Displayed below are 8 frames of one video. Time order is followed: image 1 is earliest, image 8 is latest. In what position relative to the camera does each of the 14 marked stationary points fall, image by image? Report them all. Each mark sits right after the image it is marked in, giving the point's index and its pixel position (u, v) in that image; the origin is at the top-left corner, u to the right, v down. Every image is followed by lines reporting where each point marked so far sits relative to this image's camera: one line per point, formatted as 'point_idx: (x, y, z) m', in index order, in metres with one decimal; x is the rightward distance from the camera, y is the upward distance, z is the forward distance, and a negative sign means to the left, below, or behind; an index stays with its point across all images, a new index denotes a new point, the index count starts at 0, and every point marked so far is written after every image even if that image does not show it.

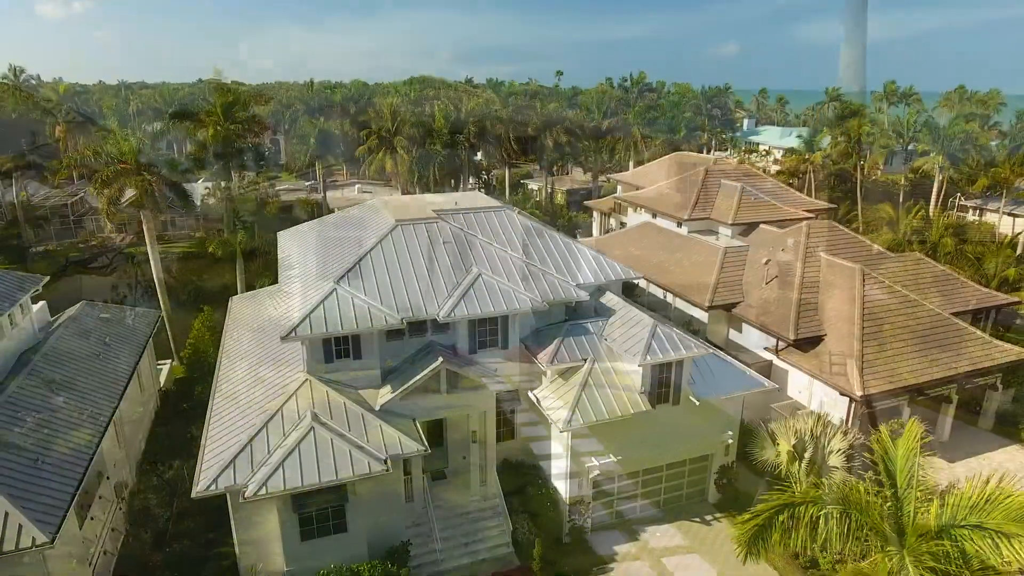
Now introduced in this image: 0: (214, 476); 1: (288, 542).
0: (-8.4, -5.3, +17.2) m
1: (-6.8, -7.7, +18.4) m
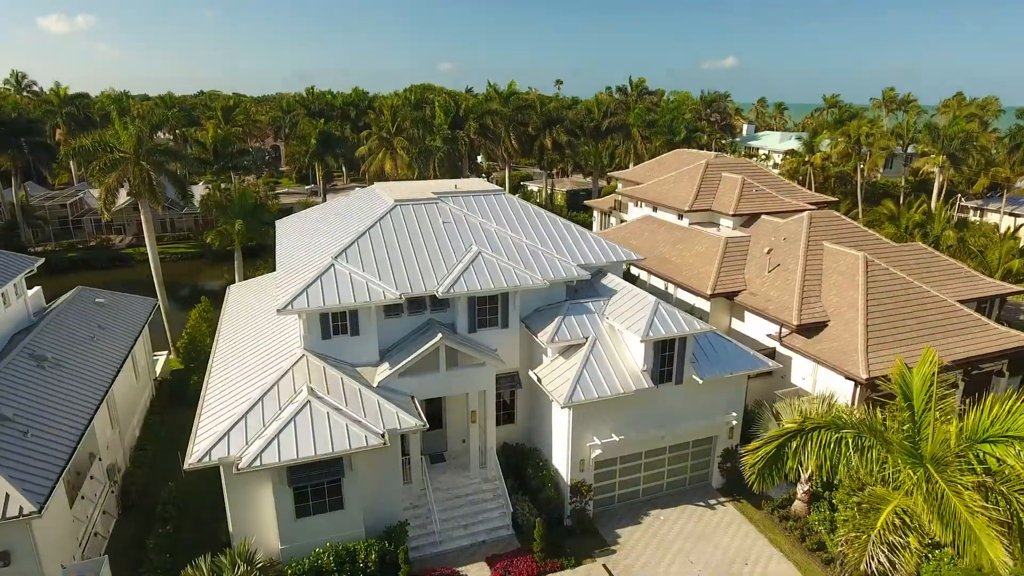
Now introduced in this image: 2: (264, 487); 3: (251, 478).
0: (-8.4, -4.4, +16.8) m
1: (-6.8, -6.8, +17.9) m
2: (-7.2, -5.8, +17.9) m
3: (-7.5, -5.5, +17.7) m
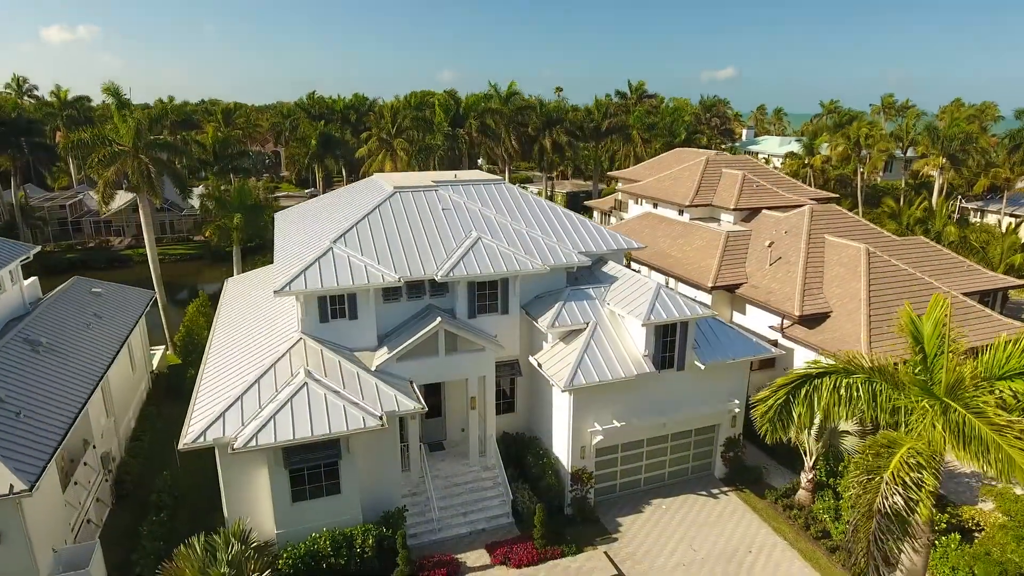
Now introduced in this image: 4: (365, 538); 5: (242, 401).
0: (-8.4, -3.8, +16.6) m
1: (-6.8, -6.3, +17.6) m
2: (-7.3, -5.2, +17.6) m
3: (-7.5, -4.9, +17.4) m
4: (-4.3, -7.4, +17.9) m
5: (-7.7, -3.2, +17.3) m
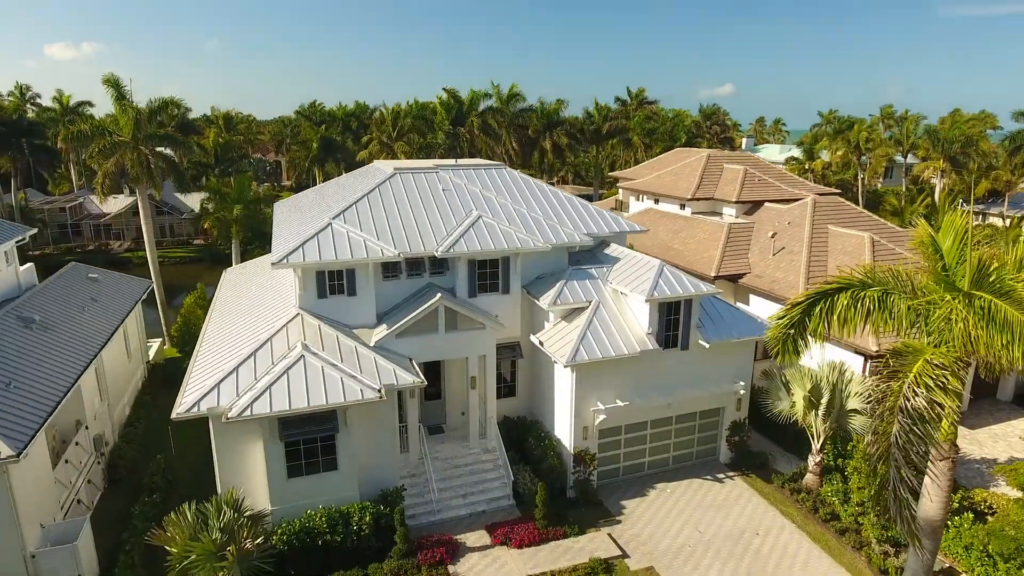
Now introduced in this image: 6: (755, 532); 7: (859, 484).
0: (-8.4, -2.9, +16.2) m
1: (-6.7, -5.4, +17.2) m
2: (-7.2, -4.4, +17.1) m
3: (-7.5, -4.0, +17.0) m
4: (-4.3, -6.5, +17.4) m
5: (-7.6, -2.3, +16.9) m
6: (+7.7, -7.7, +19.3) m
7: (+10.9, -6.2, +19.3) m
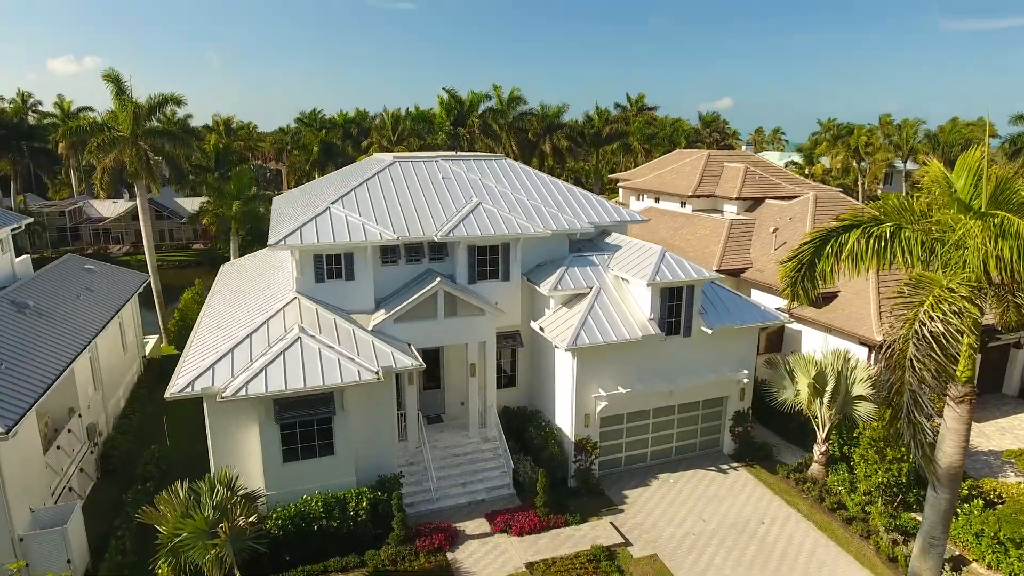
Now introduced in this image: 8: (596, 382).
0: (-8.4, -2.4, +15.9) m
1: (-6.7, -4.9, +16.8) m
2: (-7.2, -3.8, +16.8) m
3: (-7.5, -3.5, +16.7) m
4: (-4.3, -6.0, +17.1) m
5: (-7.6, -1.8, +16.6) m
6: (+7.7, -7.2, +18.9) m
7: (+10.9, -5.7, +18.9) m
8: (+2.7, -3.1, +19.9) m
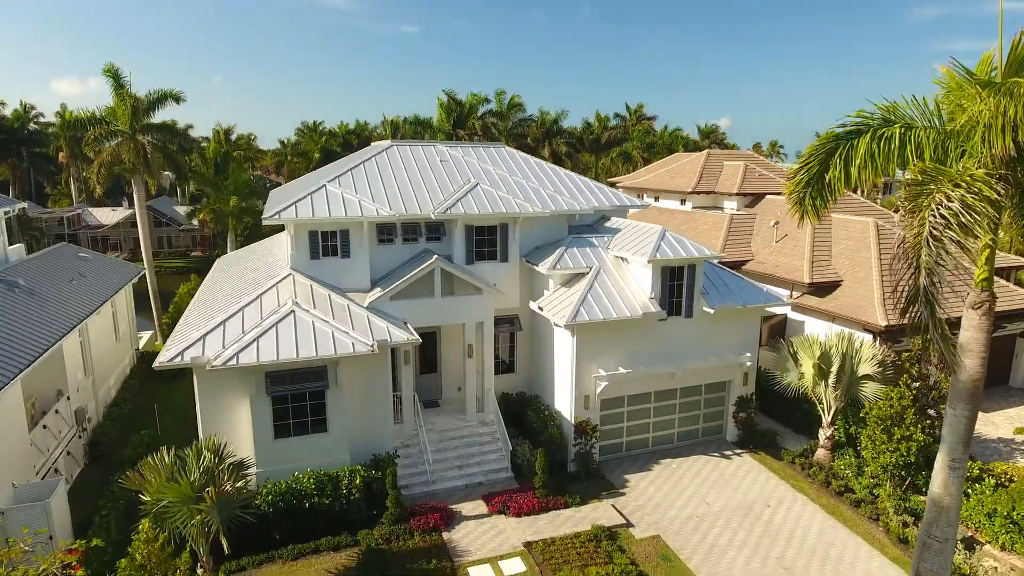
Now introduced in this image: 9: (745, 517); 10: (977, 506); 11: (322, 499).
0: (-8.4, -1.5, +15.5) m
1: (-6.8, -4.1, +16.4) m
2: (-7.3, -3.0, +16.4) m
3: (-7.5, -2.7, +16.2) m
4: (-4.3, -5.2, +16.6) m
5: (-7.7, -1.0, +16.3) m
6: (+7.6, -6.5, +18.4) m
7: (+10.9, -4.9, +18.4) m
8: (+2.7, -2.4, +19.4) m
9: (+6.8, -6.7, +17.8) m
10: (+13.0, -6.1, +17.1) m
11: (-5.0, -5.6, +16.1) m
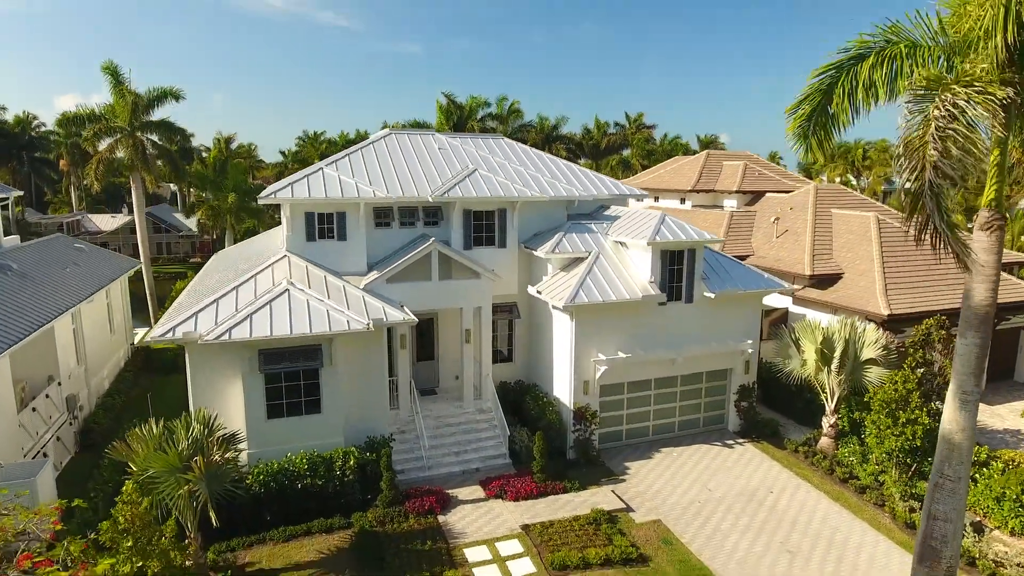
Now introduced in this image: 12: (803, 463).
0: (-8.5, -0.9, +15.2) m
1: (-6.9, -3.5, +16.0) m
2: (-7.3, -2.4, +16.1) m
3: (-7.6, -2.1, +15.9) m
4: (-4.4, -4.6, +16.2) m
5: (-7.8, -0.4, +16.0) m
6: (+7.6, -6.0, +18.0) m
7: (+10.8, -4.4, +18.0) m
8: (+2.6, -1.8, +19.2) m
9: (+6.7, -6.1, +17.4) m
10: (+12.9, -5.5, +16.7) m
11: (-5.1, -5.0, +15.8) m
12: (+9.4, -5.7, +19.8) m
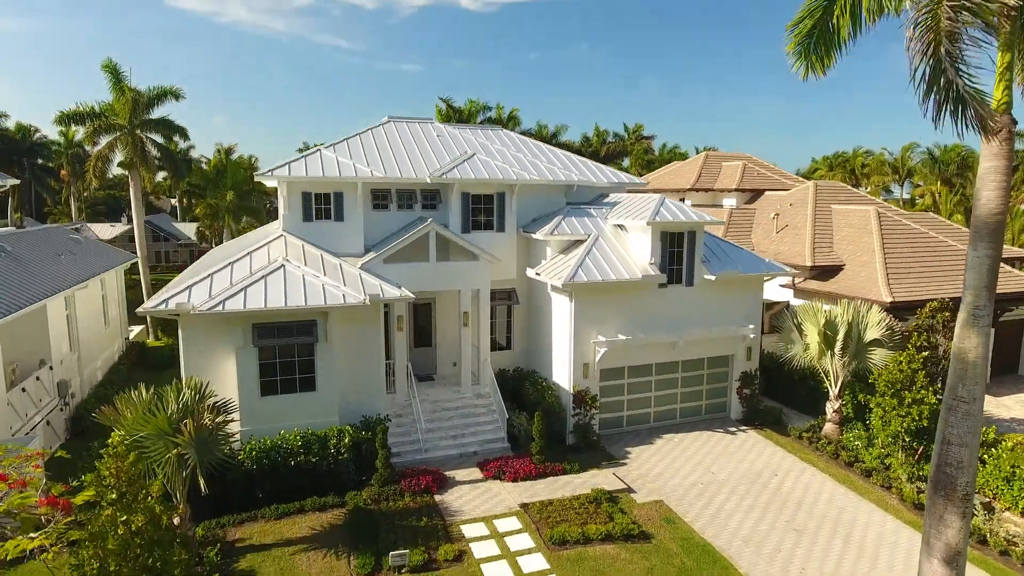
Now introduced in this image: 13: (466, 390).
0: (-8.5, -0.2, +15.0) m
1: (-6.9, -2.8, +15.7) m
2: (-7.4, -1.8, +15.8) m
3: (-7.6, -1.4, +15.7) m
4: (-4.4, -3.9, +15.9) m
5: (-7.8, +0.3, +15.8) m
6: (+7.5, -5.4, +17.6) m
7: (+10.8, -3.8, +17.7) m
8: (+2.6, -1.3, +18.9) m
9: (+6.7, -5.5, +17.0) m
10: (+12.9, -4.9, +16.3) m
11: (-5.1, -4.3, +15.4) m
12: (+9.4, -5.1, +19.4) m
13: (-1.5, -3.3, +19.8) m
